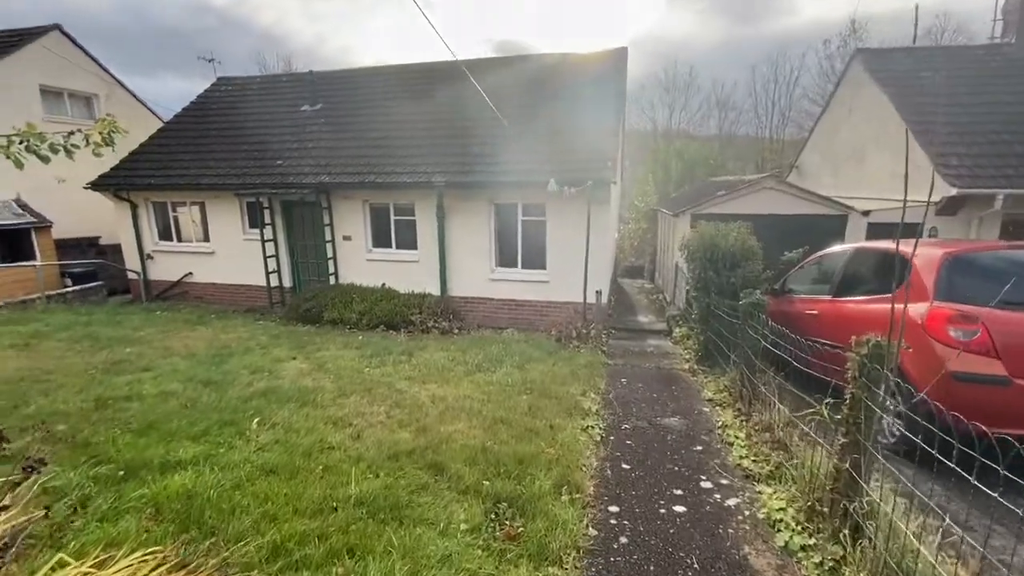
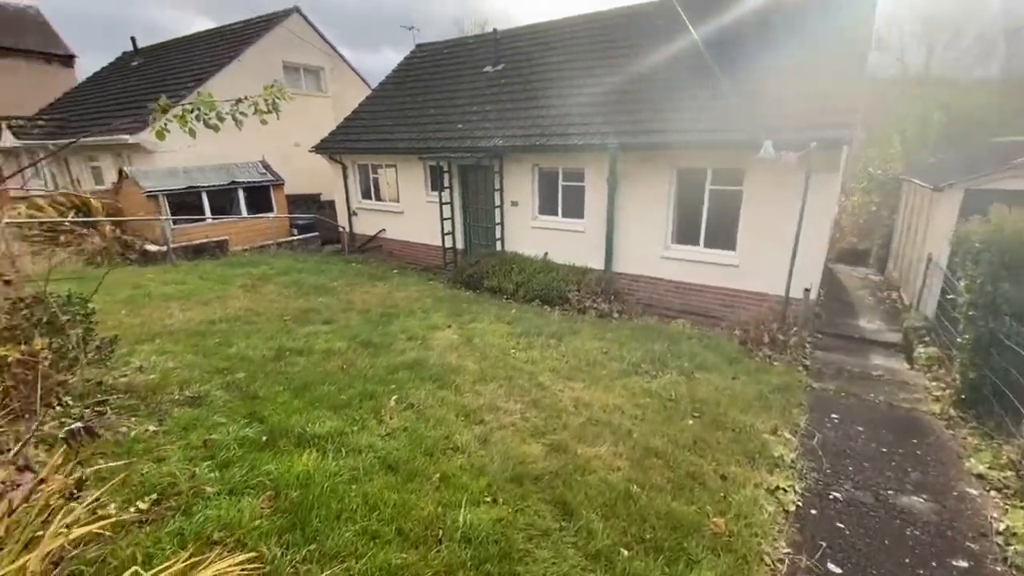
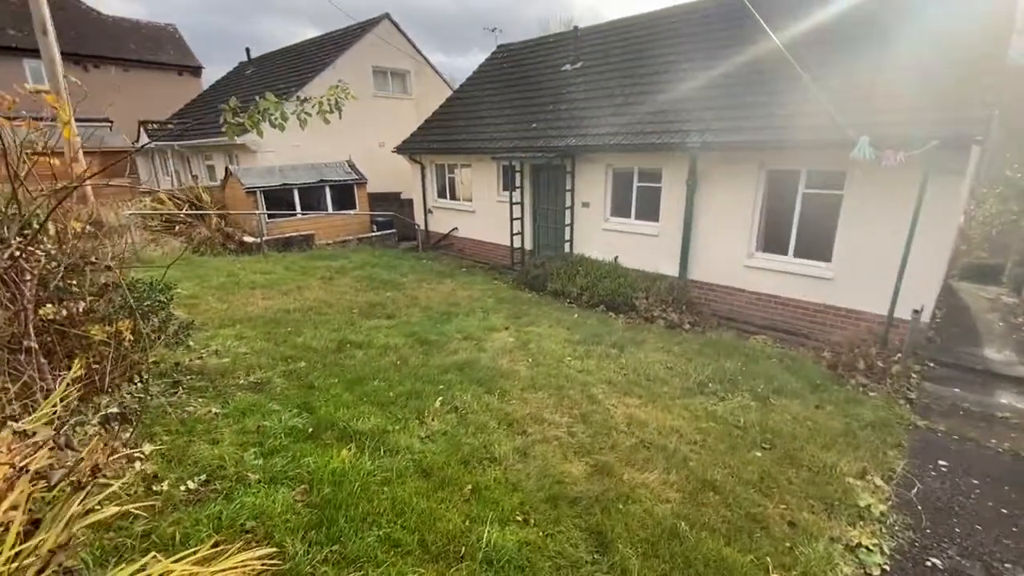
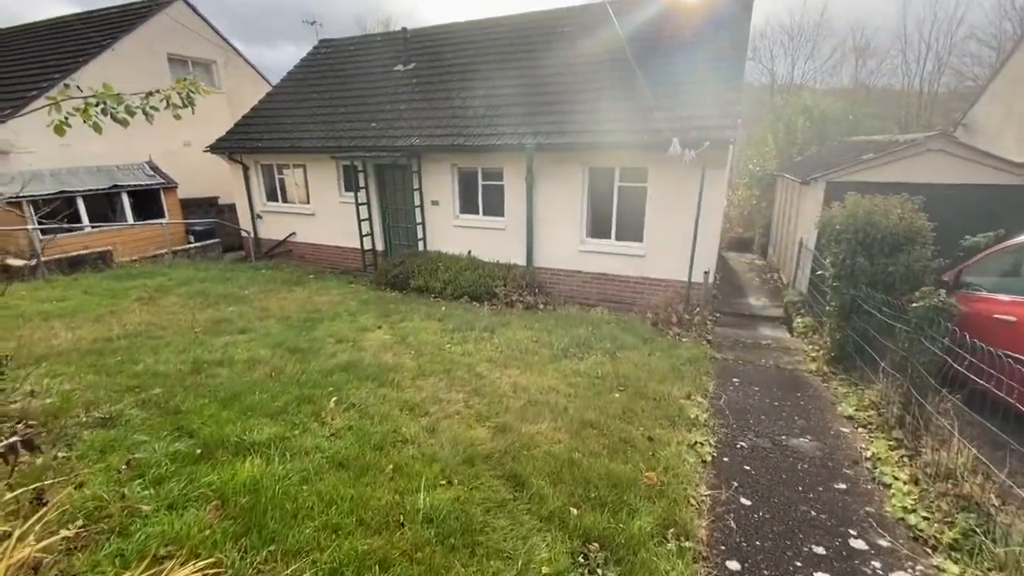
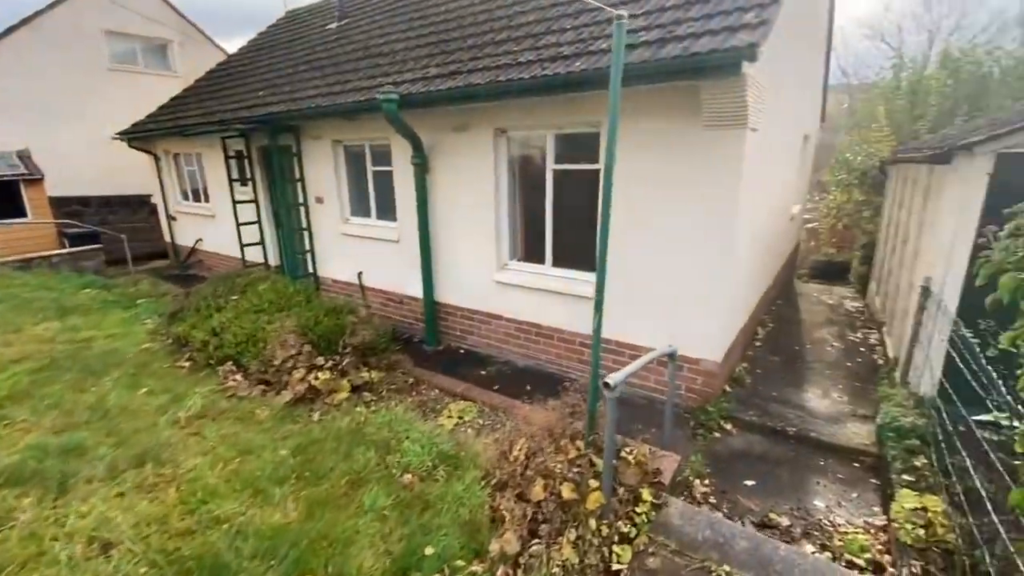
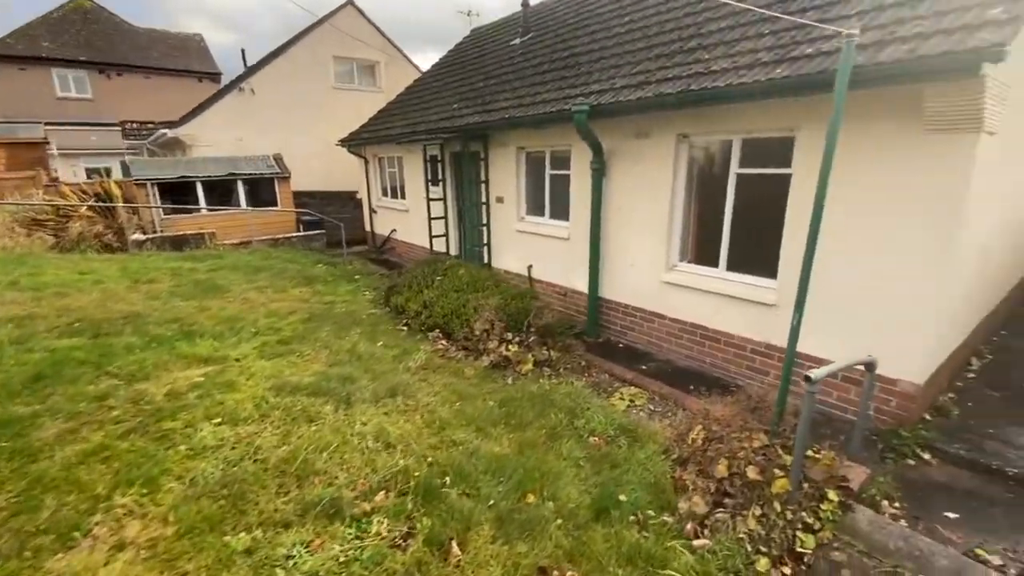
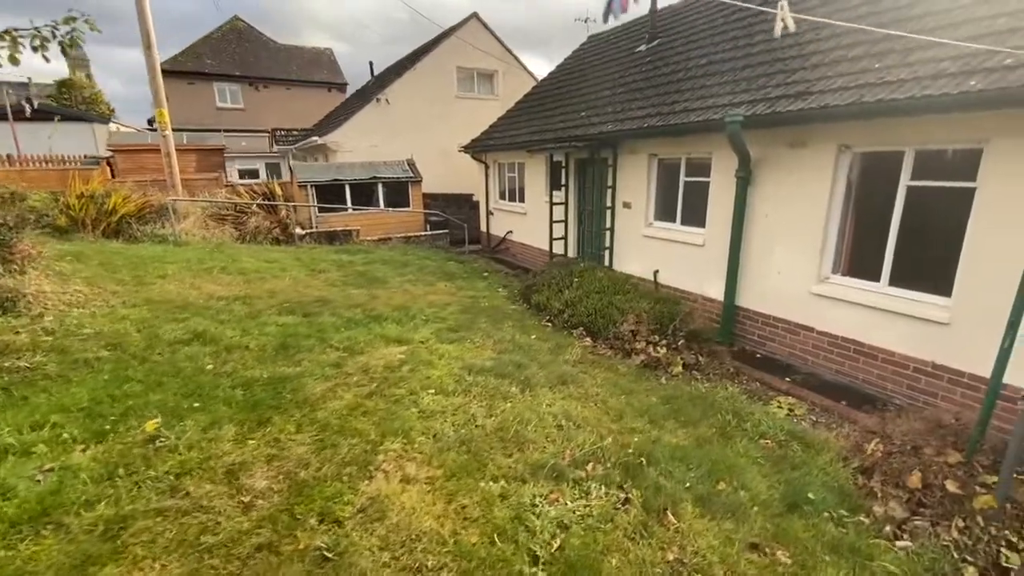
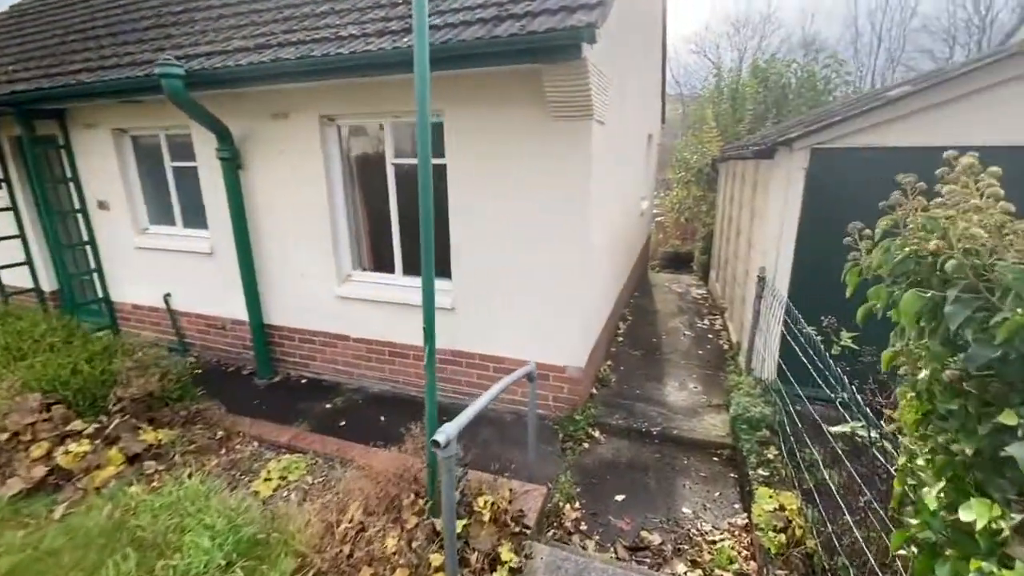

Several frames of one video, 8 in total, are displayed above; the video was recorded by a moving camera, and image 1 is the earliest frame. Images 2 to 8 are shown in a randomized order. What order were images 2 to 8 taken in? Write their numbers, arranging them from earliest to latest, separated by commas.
4, 2, 3, 7, 6, 5, 8
